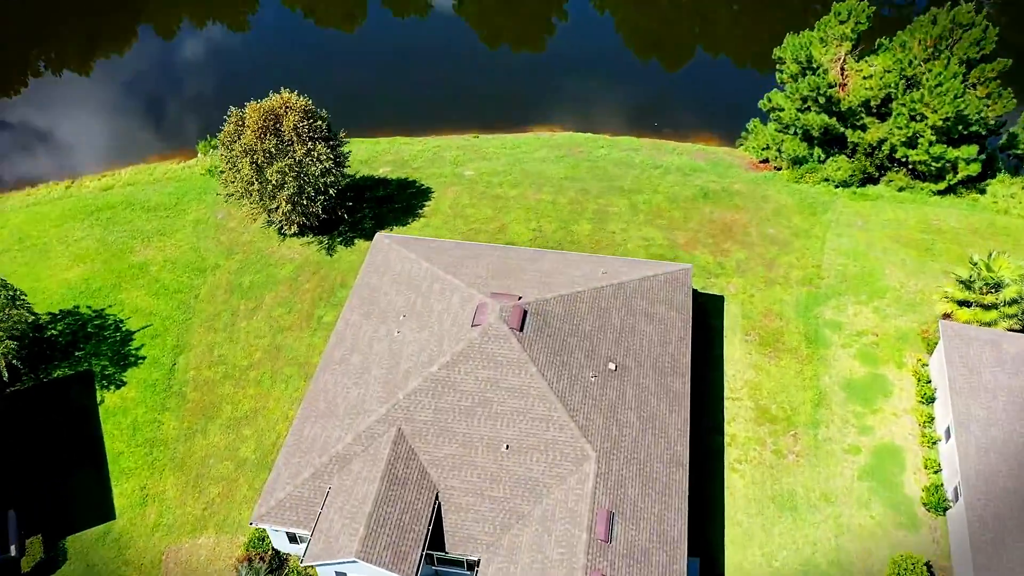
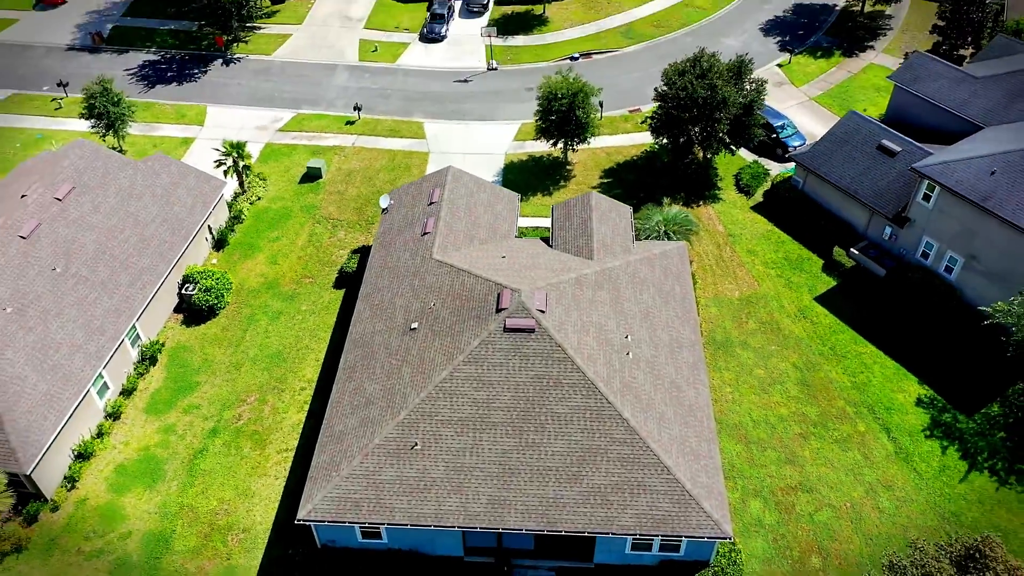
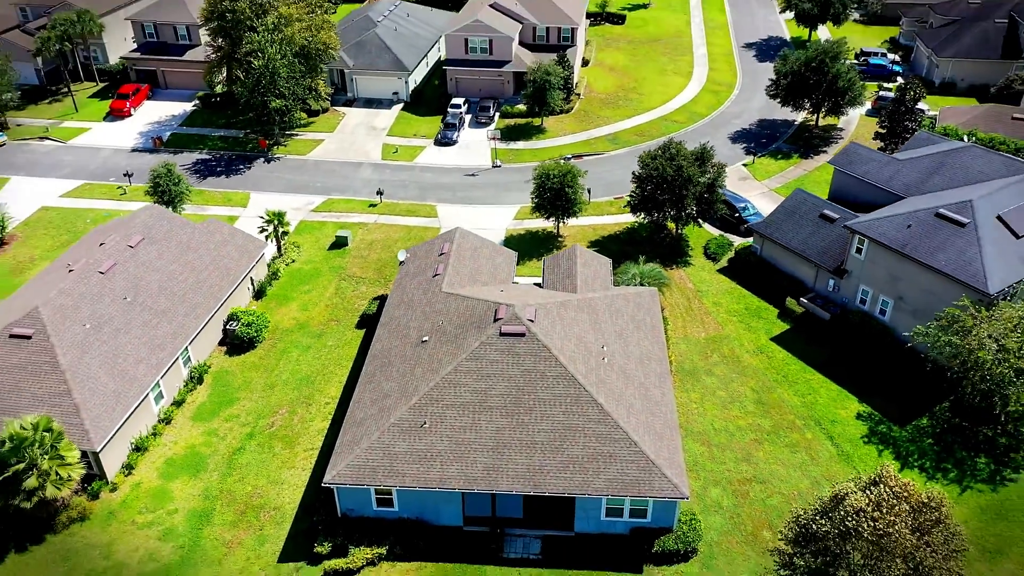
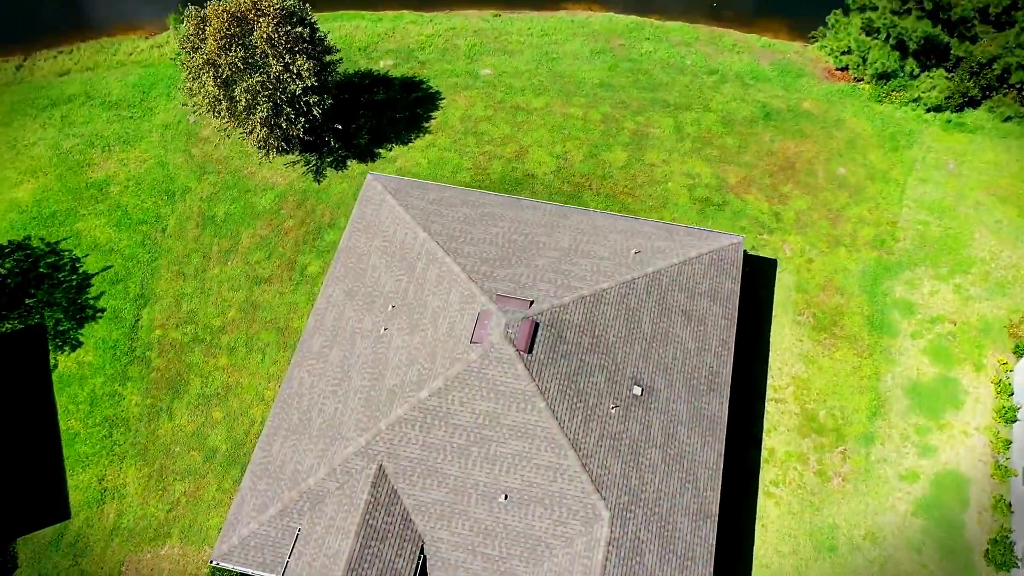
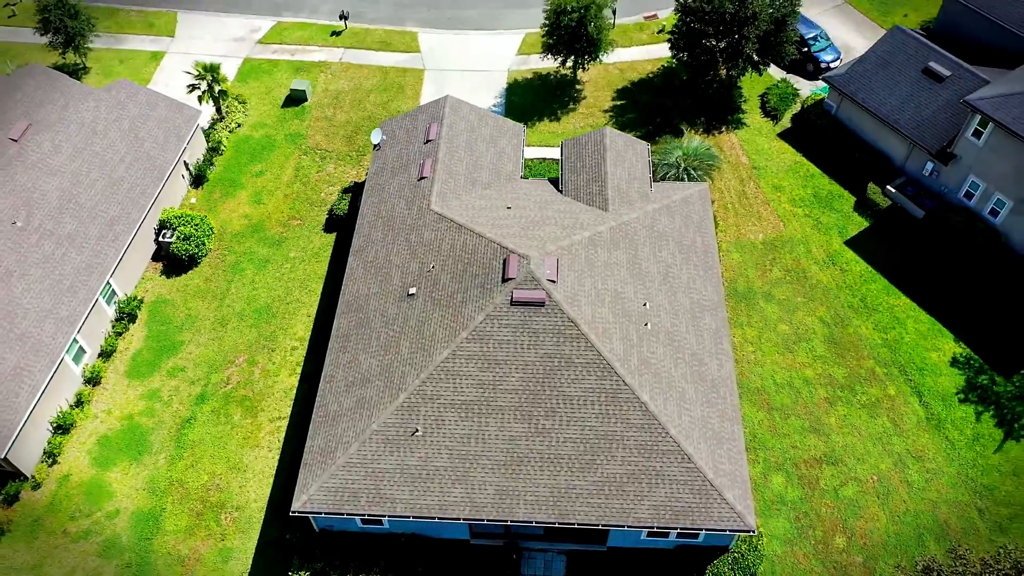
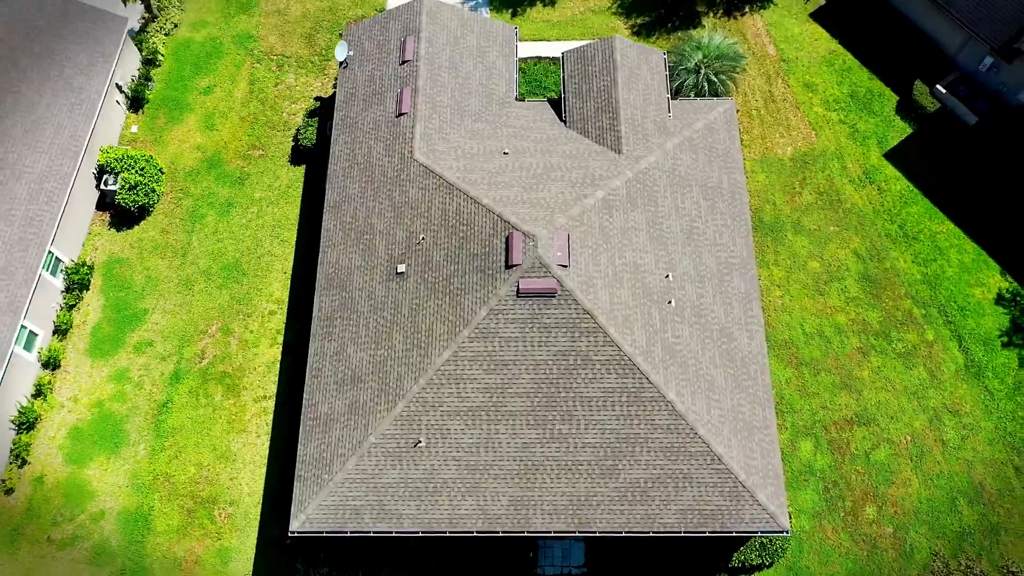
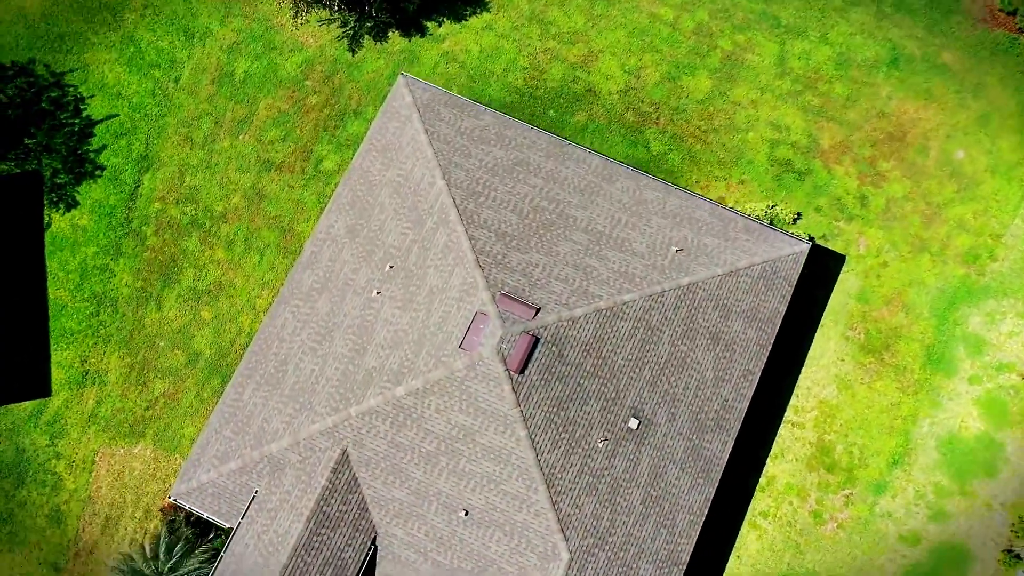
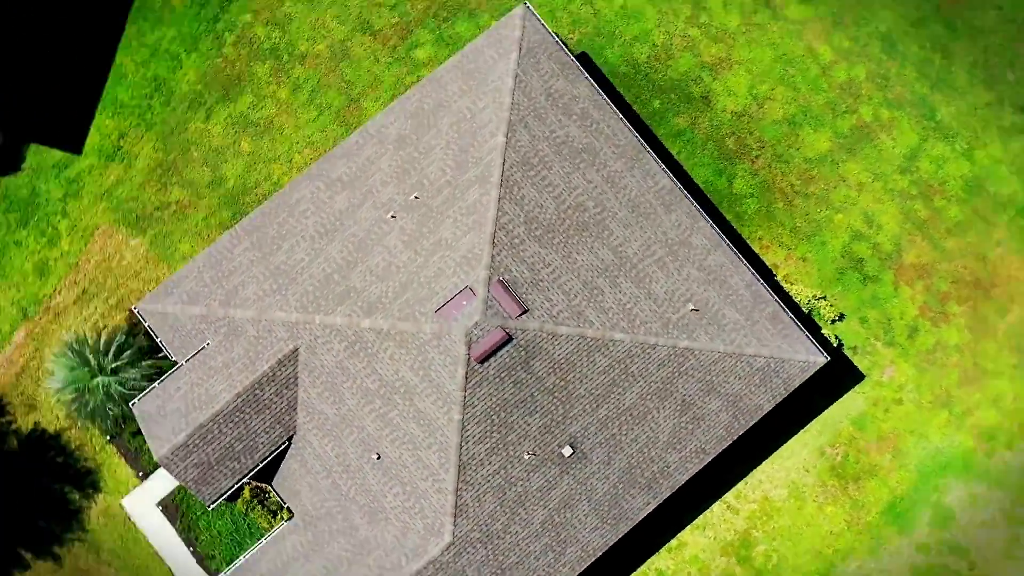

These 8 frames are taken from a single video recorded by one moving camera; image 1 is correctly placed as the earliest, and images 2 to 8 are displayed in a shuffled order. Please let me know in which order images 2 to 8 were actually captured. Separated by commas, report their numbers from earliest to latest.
4, 7, 8, 6, 5, 2, 3
